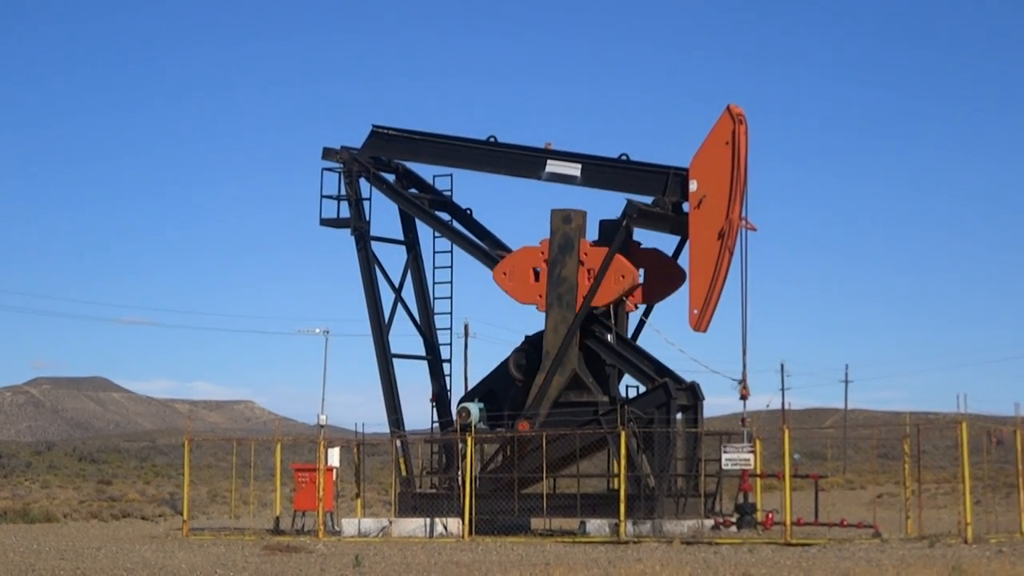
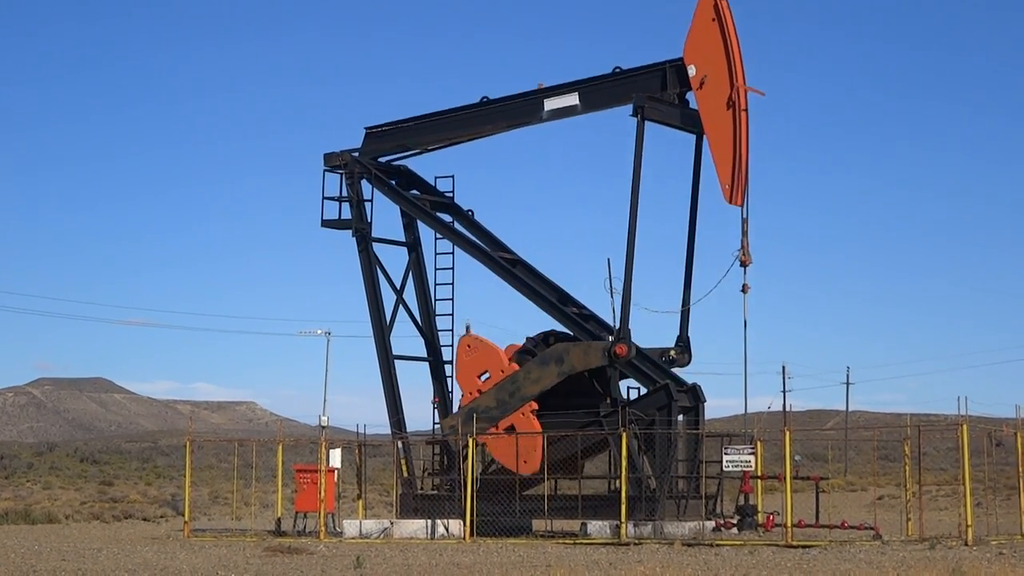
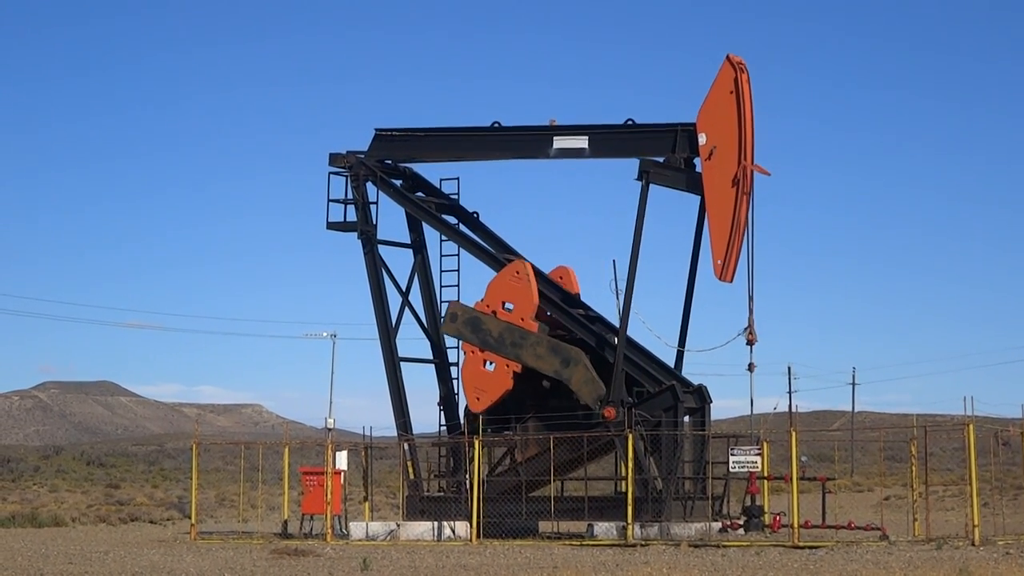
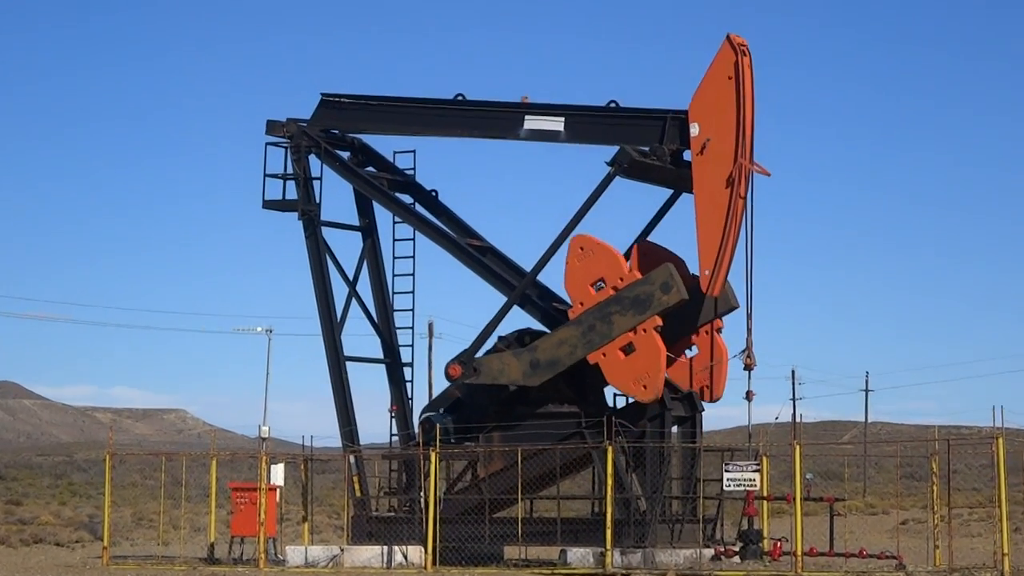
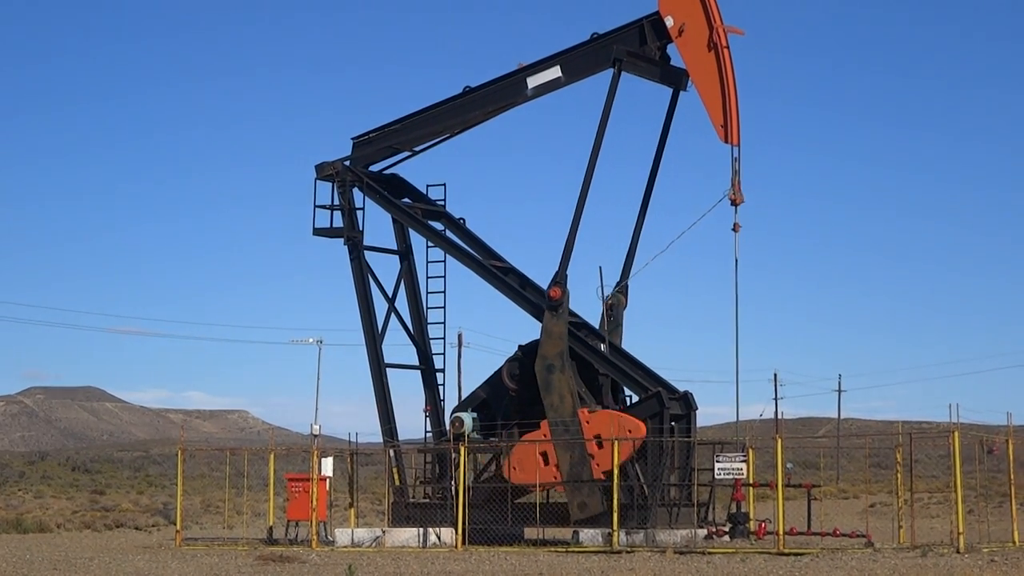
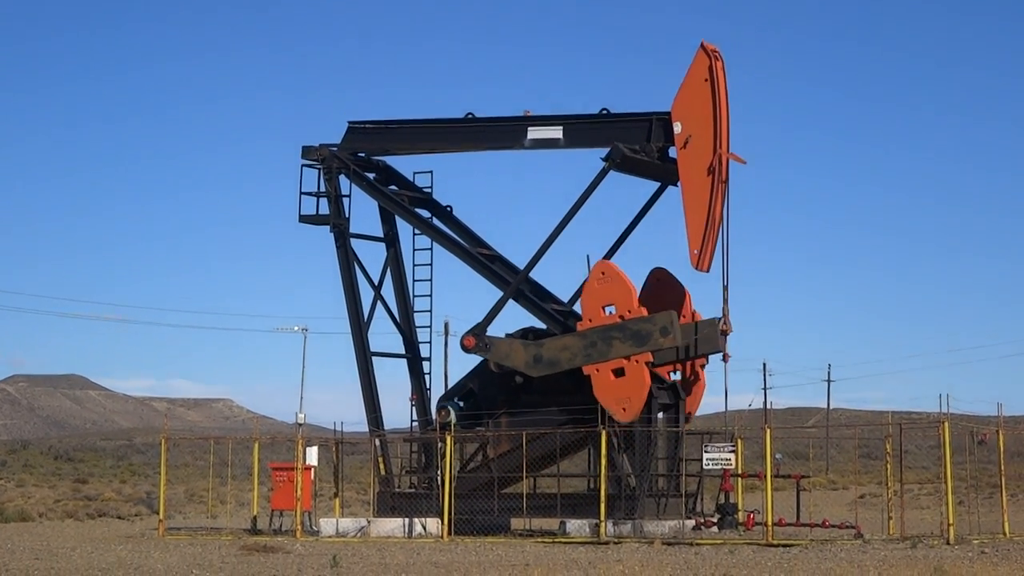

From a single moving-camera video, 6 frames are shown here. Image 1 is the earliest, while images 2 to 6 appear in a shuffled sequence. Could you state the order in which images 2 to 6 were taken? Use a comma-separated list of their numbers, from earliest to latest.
3, 2, 5, 6, 4
